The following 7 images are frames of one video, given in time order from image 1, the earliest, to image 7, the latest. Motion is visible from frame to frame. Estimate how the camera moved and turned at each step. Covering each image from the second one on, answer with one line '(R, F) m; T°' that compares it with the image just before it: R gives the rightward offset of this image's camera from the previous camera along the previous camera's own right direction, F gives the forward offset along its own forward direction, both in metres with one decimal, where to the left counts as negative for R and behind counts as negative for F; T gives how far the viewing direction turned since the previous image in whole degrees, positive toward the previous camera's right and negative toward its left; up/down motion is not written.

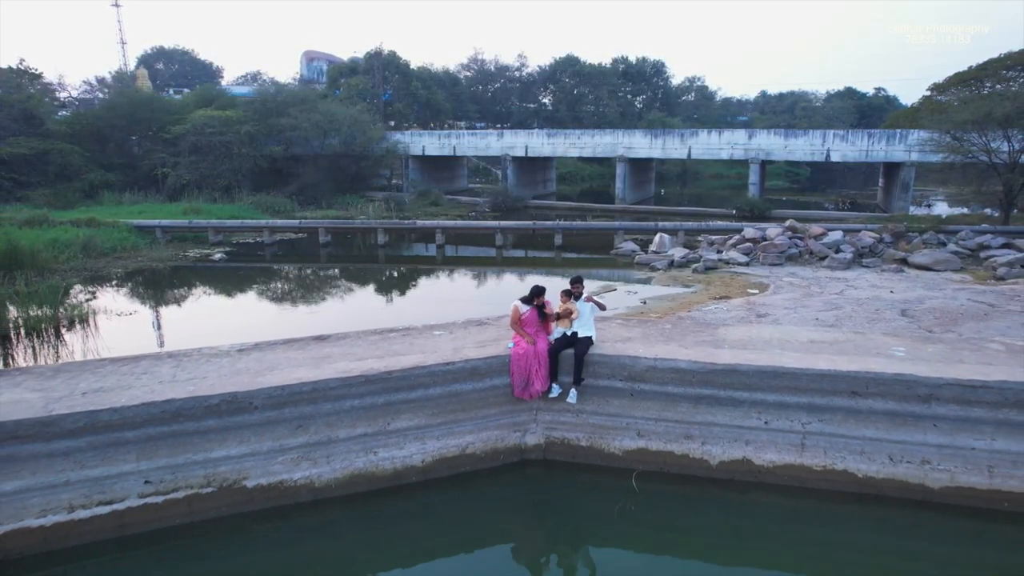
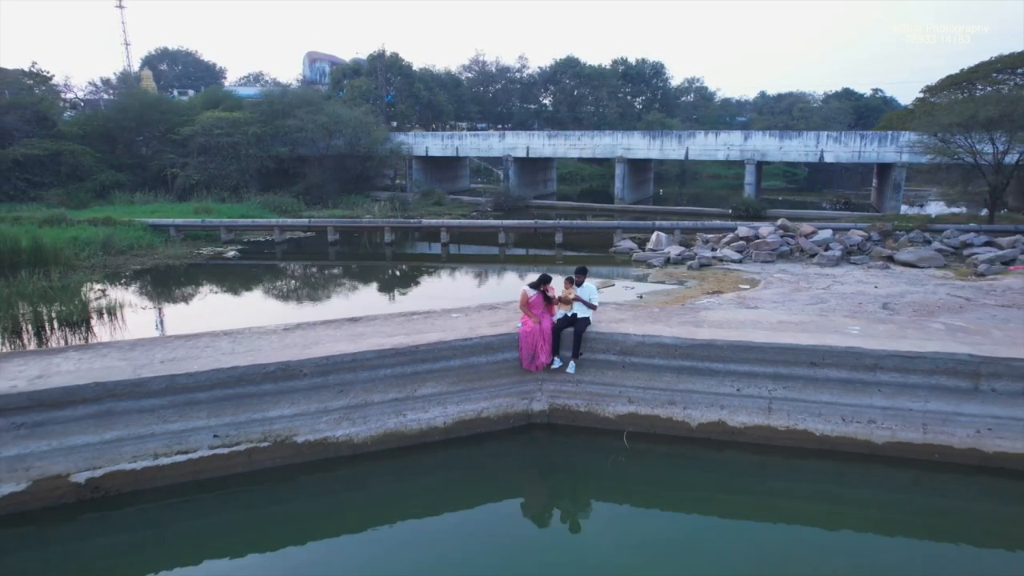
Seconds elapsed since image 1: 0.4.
(-0.1, -0.5) m; 0°
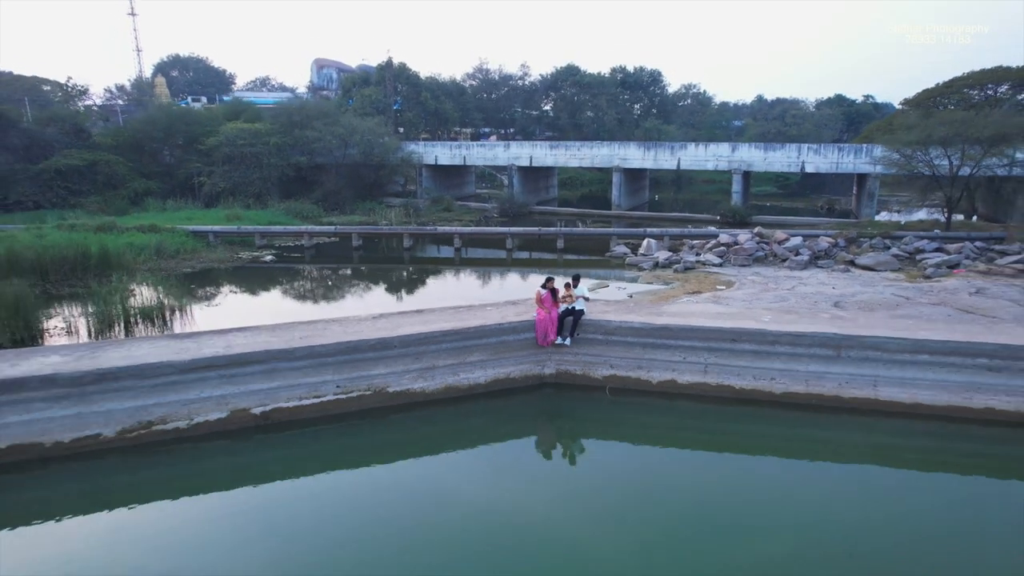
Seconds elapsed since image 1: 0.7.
(-0.2, -1.6) m; 0°
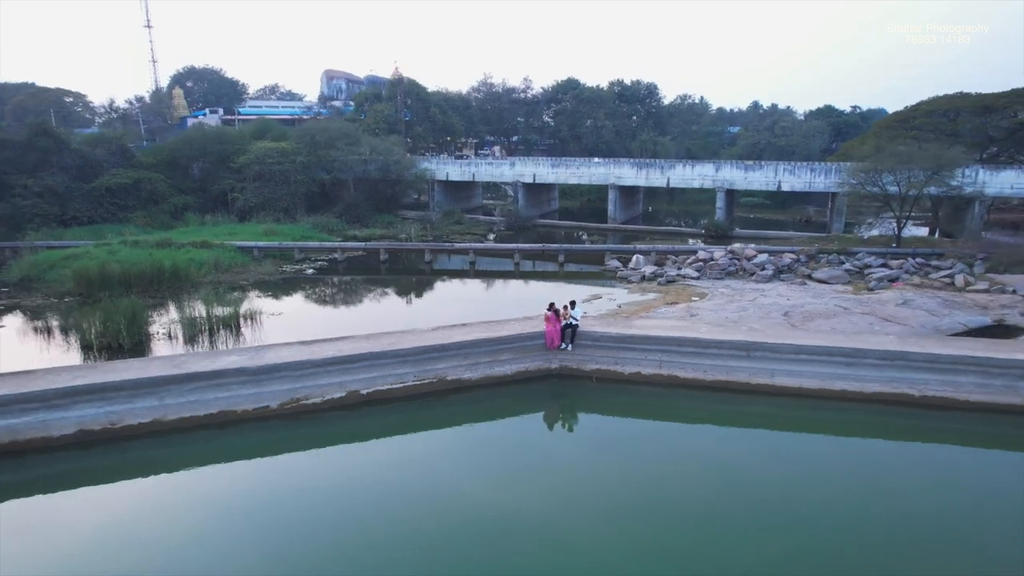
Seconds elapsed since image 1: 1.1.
(-0.2, -2.4) m; 0°
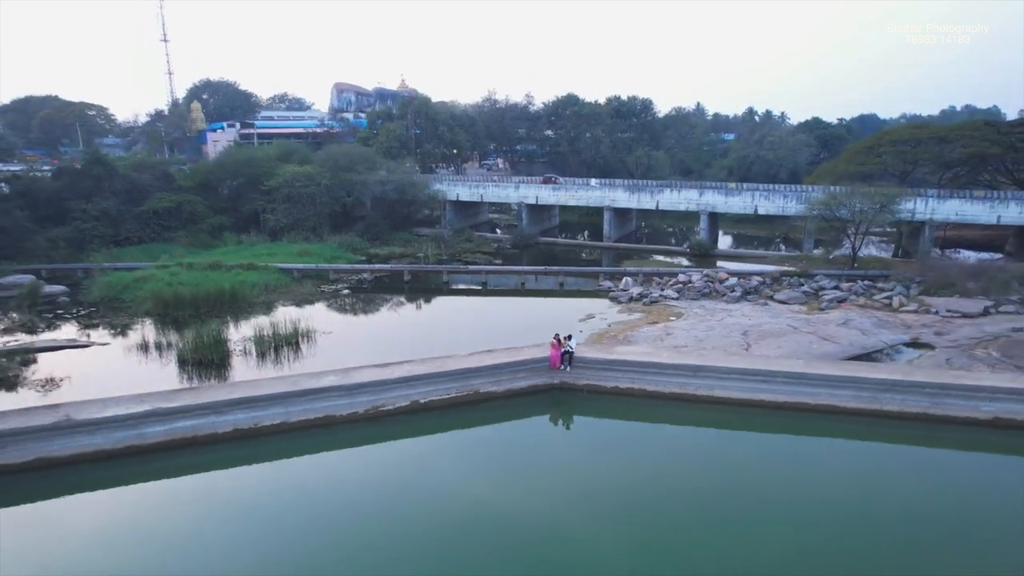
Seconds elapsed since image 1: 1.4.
(-0.2, -2.8) m; 0°
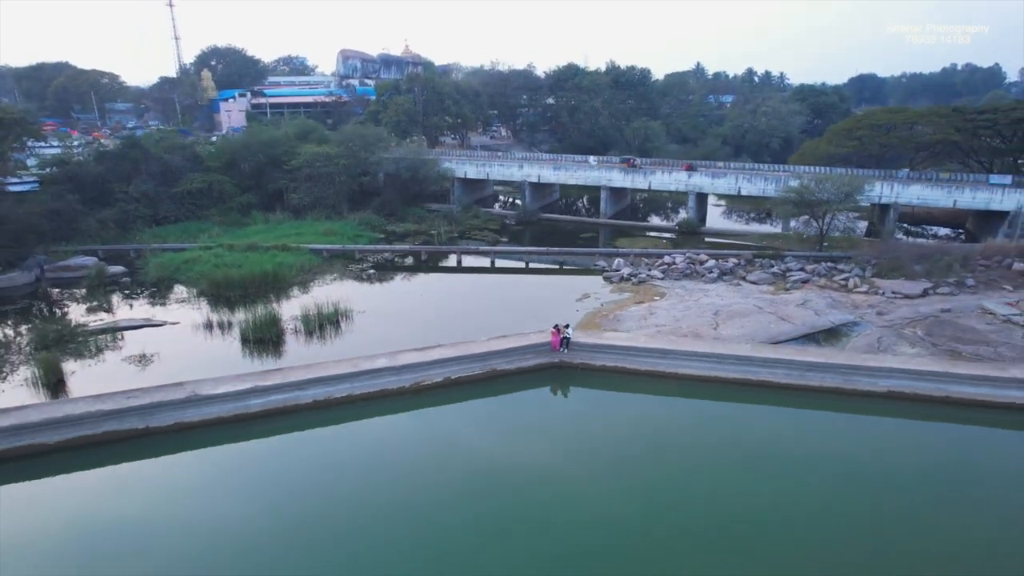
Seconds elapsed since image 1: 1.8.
(-0.2, -2.7) m; 0°
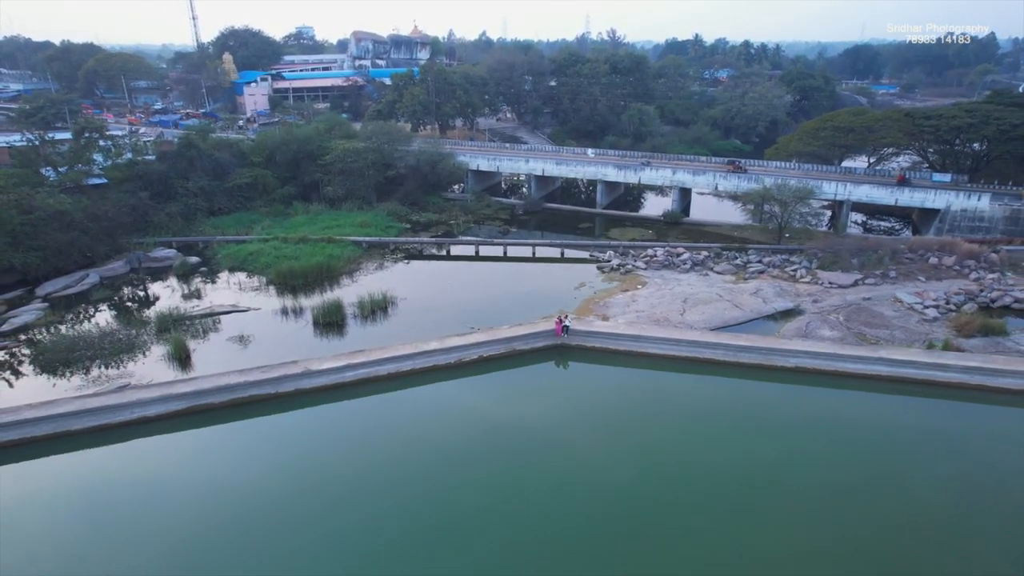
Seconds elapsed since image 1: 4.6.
(-0.4, -4.7) m; 0°
